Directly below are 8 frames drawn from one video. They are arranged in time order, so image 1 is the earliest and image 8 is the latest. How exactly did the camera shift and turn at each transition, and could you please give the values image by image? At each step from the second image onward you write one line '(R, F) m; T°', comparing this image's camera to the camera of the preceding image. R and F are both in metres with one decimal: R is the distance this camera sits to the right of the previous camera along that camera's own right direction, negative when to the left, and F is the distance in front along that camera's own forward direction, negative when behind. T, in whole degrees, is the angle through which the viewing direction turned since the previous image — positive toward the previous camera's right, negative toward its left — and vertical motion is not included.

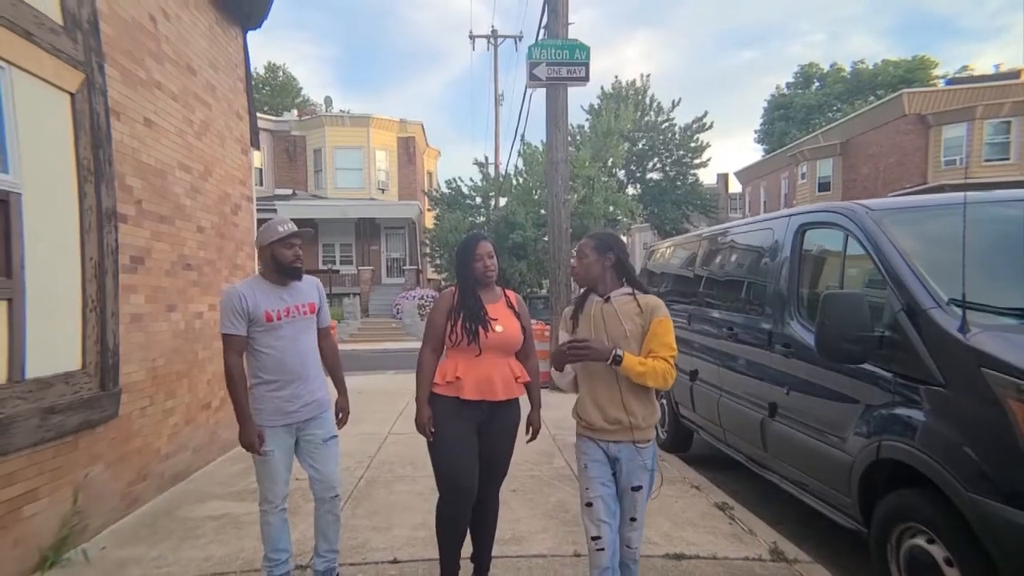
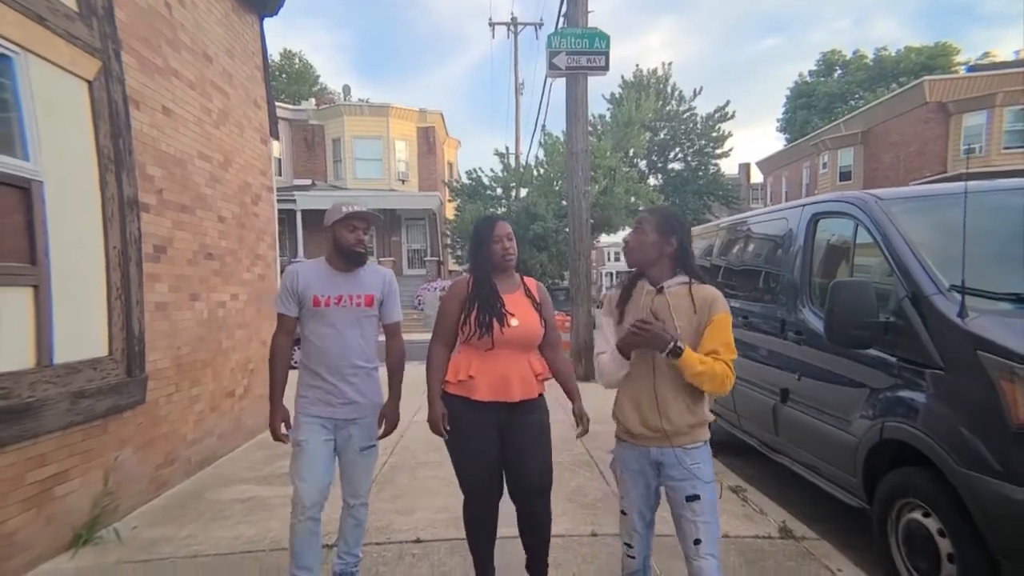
(0.0, 0.0) m; -2°
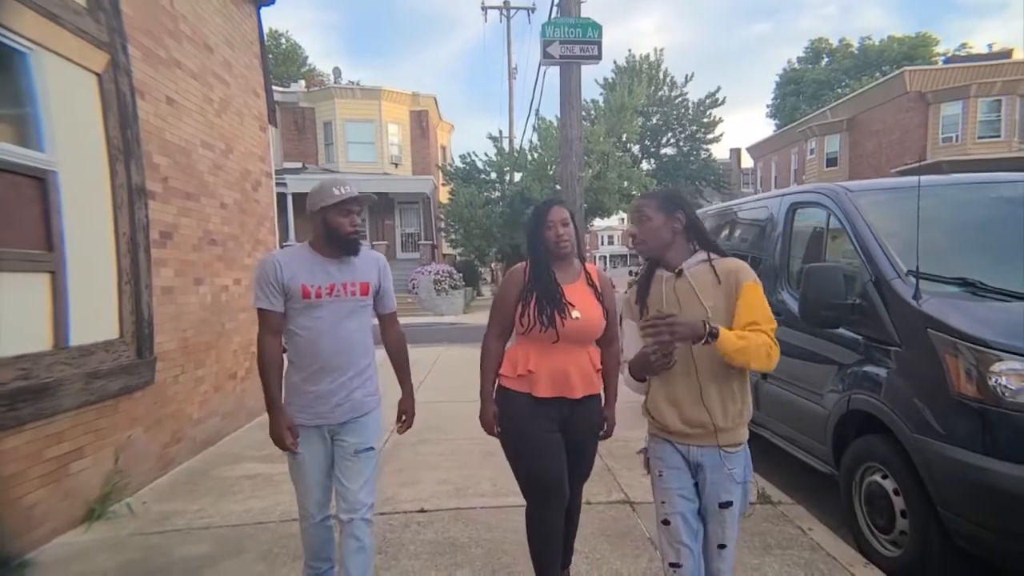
(0.0, -0.2) m; +1°
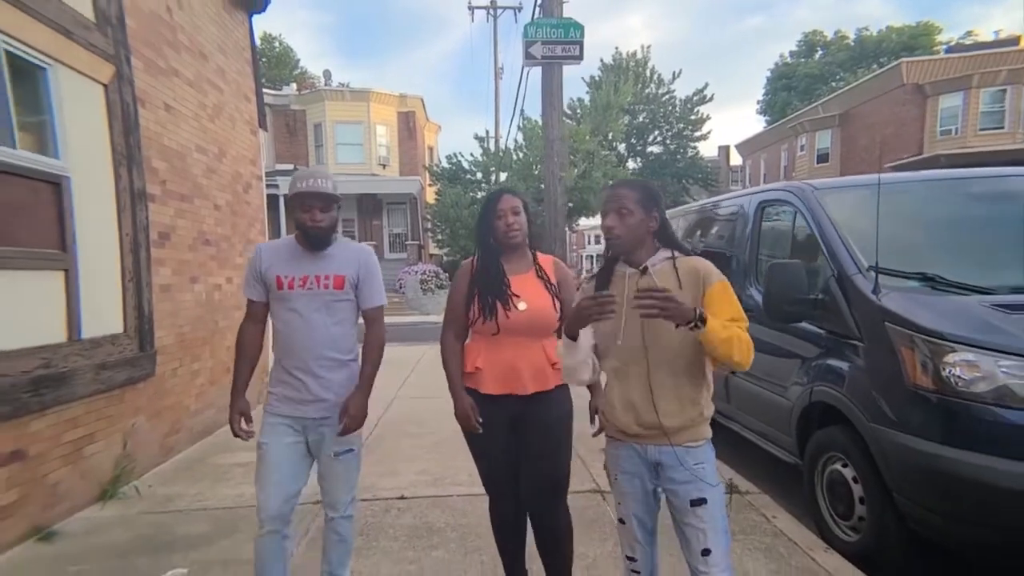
(0.0, -0.3) m; +1°
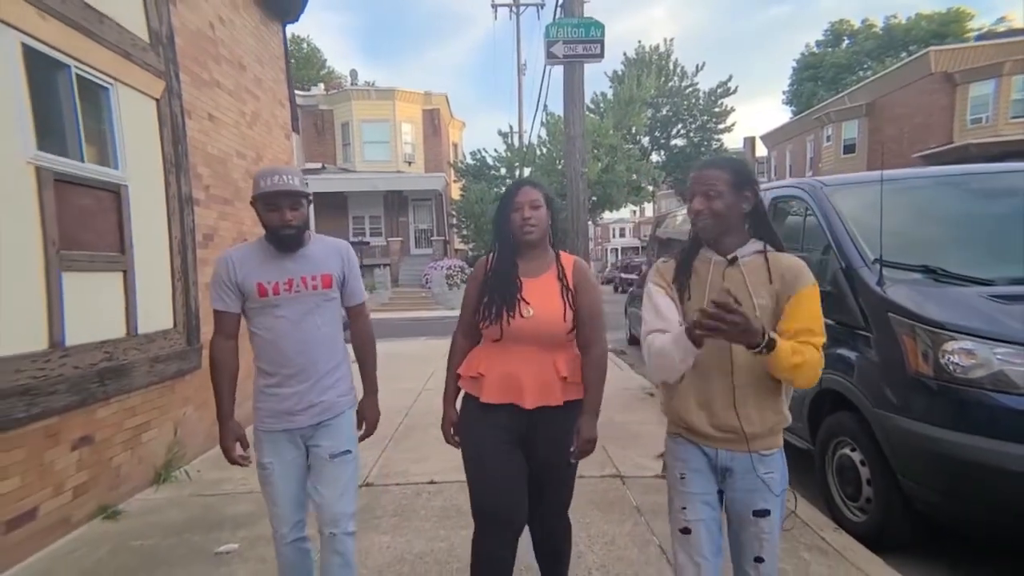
(0.0, -0.2) m; -2°
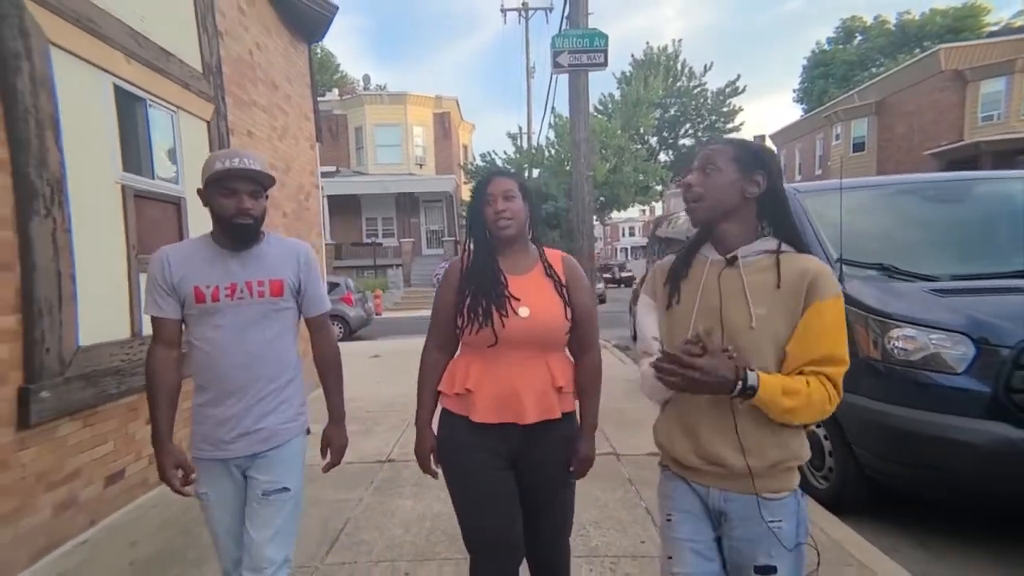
(0.0, -0.6) m; -1°
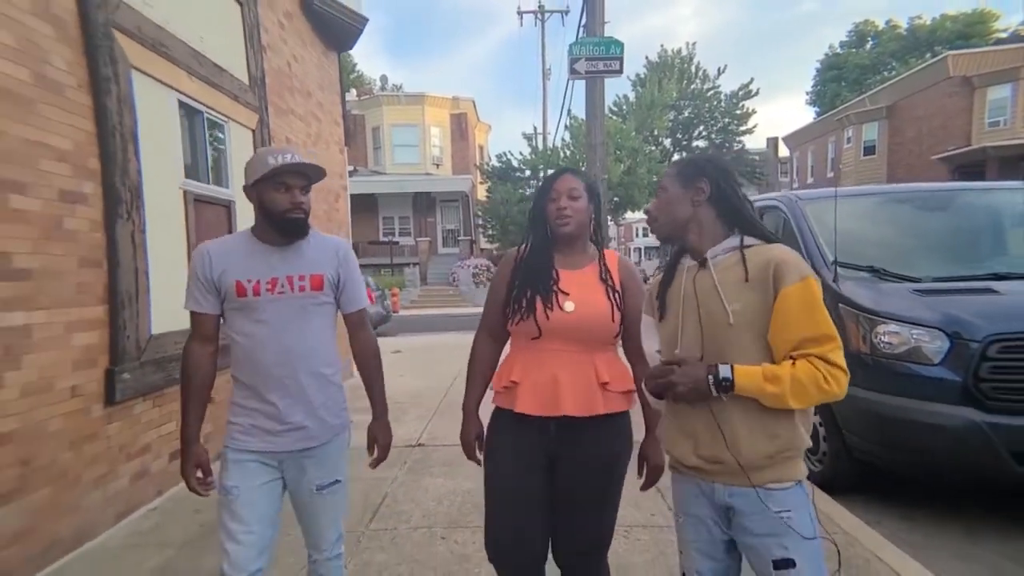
(-0.1, -0.4) m; -1°
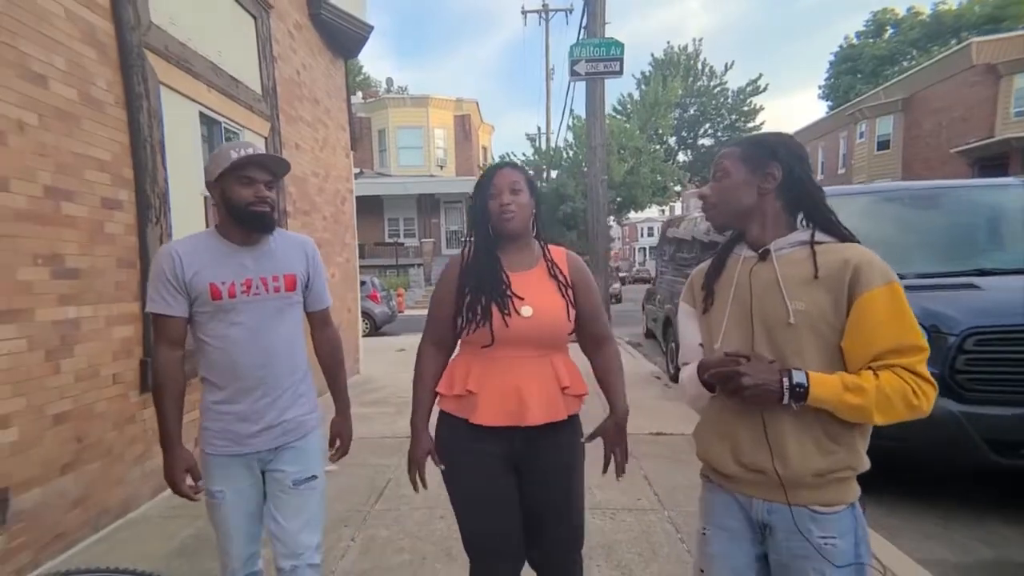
(0.0, -0.3) m; 0°
